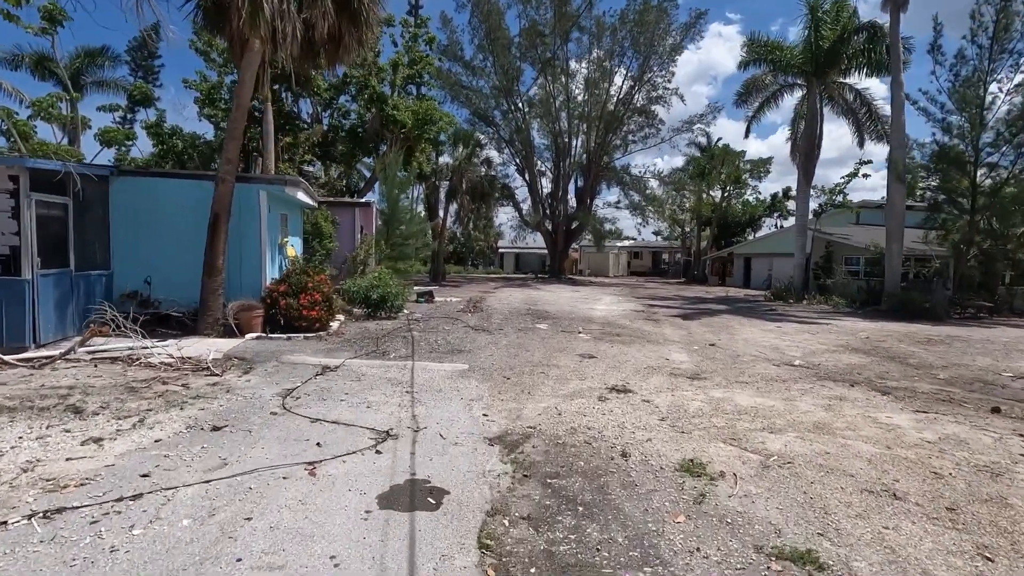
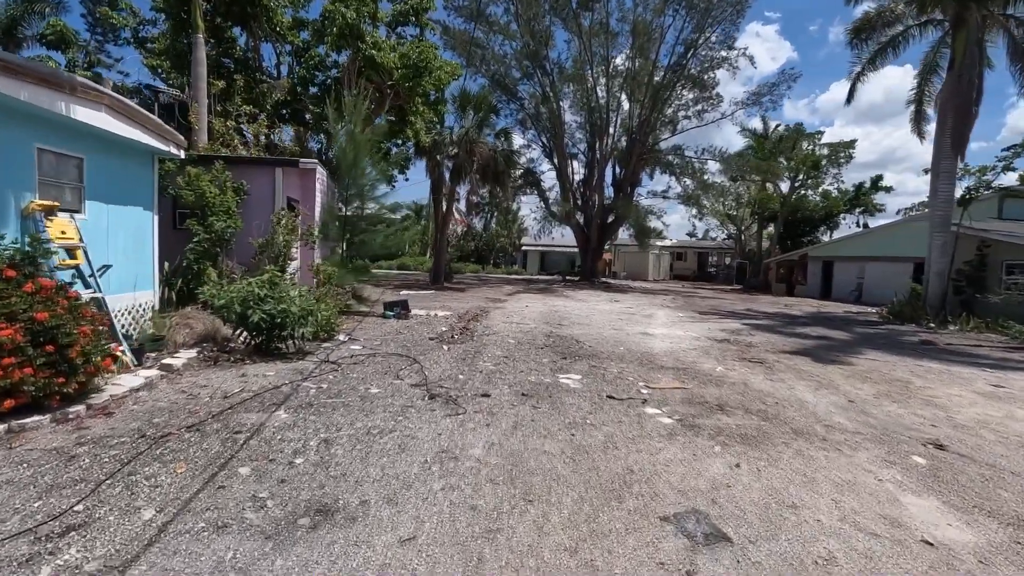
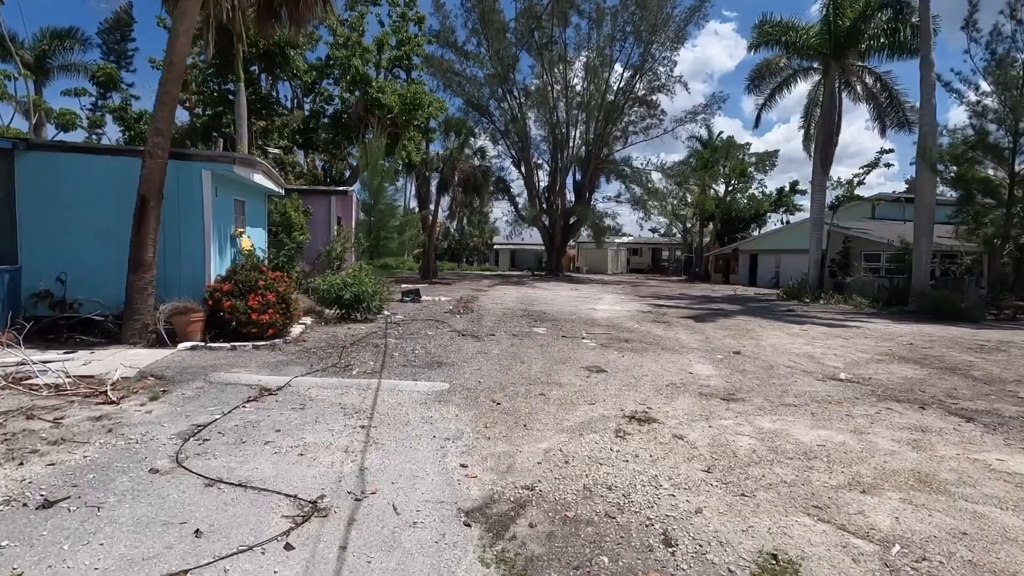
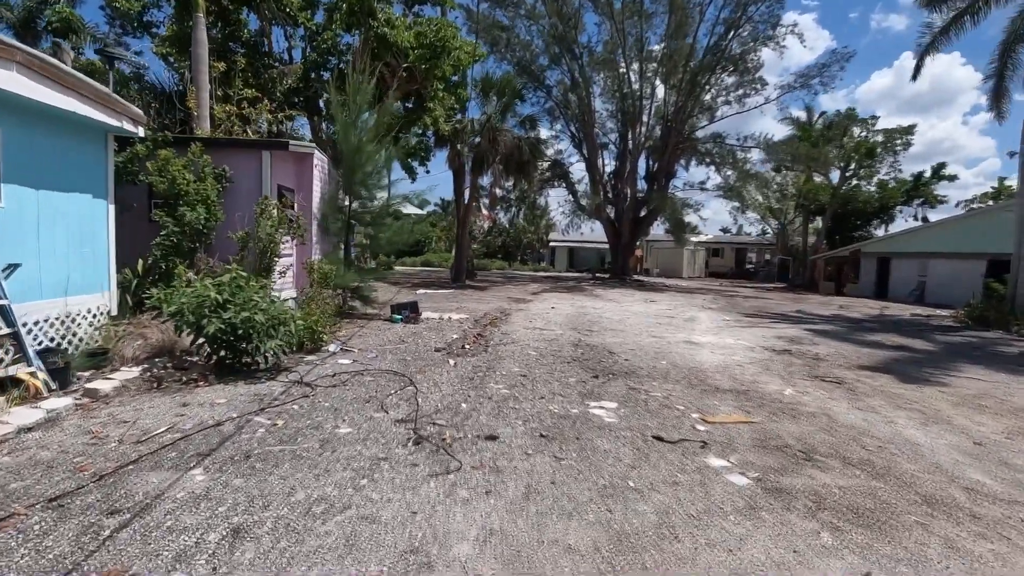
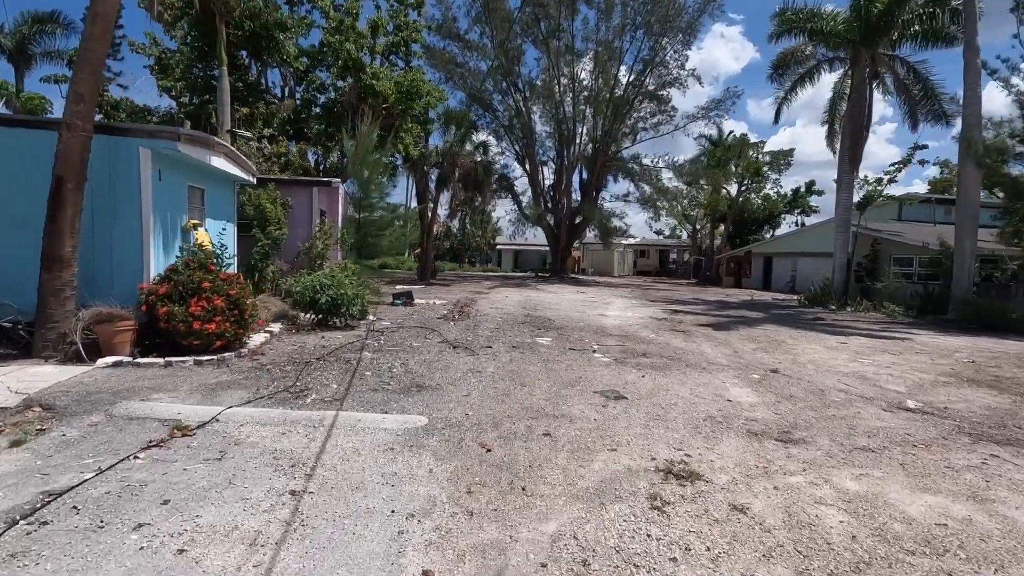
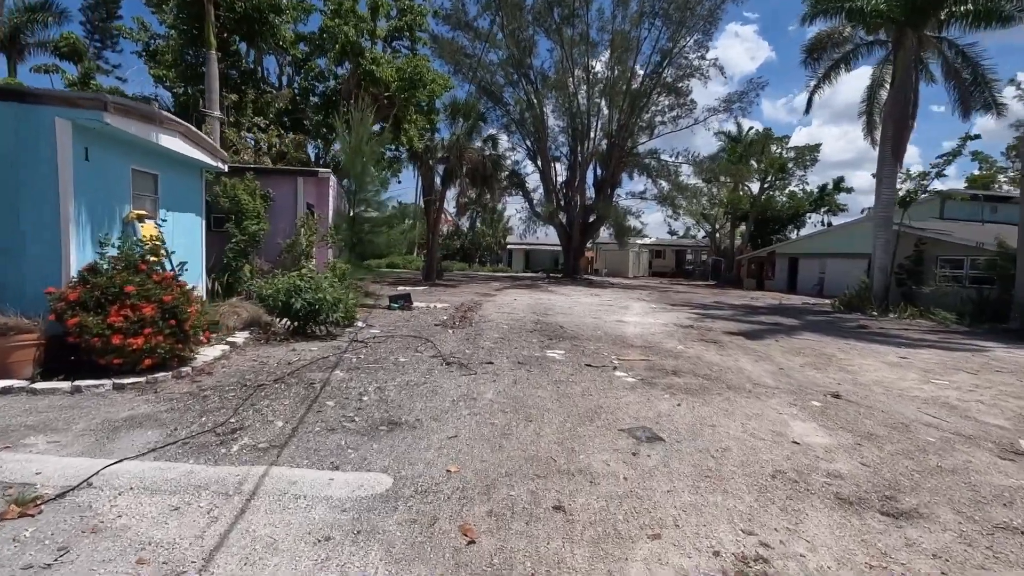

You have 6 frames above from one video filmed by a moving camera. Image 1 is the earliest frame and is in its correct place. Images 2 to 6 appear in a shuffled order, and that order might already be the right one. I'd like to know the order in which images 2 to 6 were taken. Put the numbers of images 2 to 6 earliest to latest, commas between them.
3, 5, 6, 2, 4
